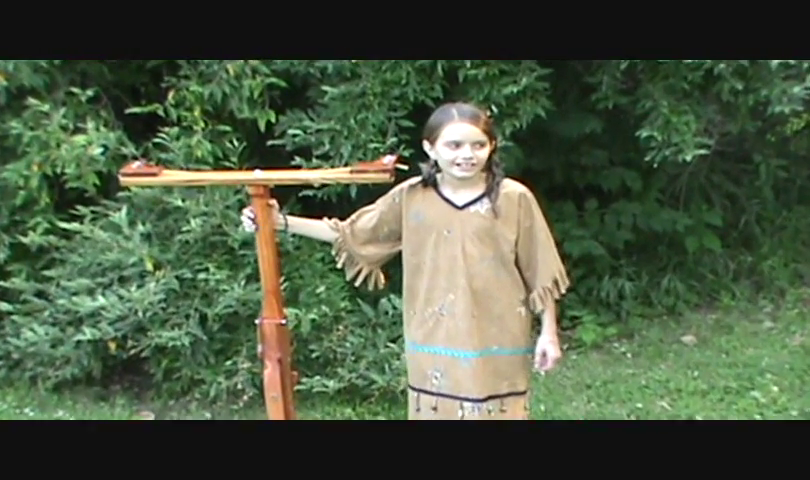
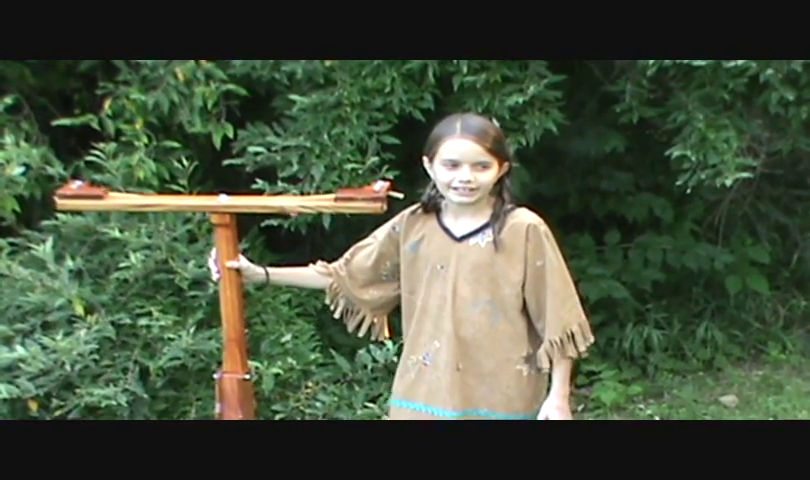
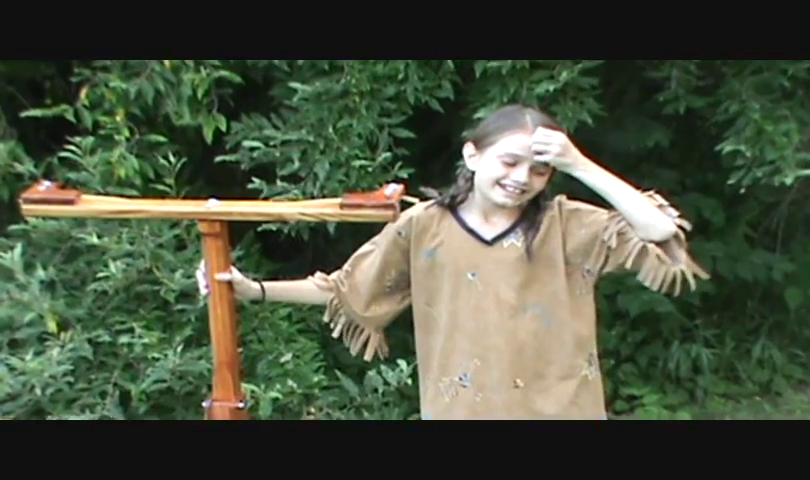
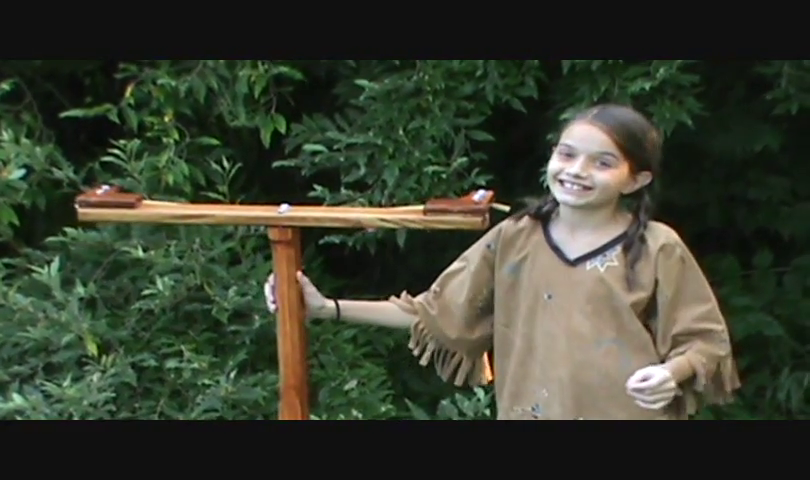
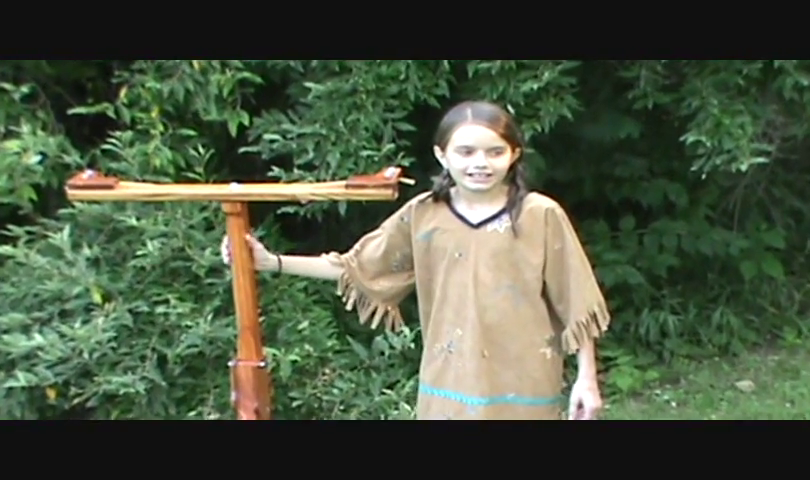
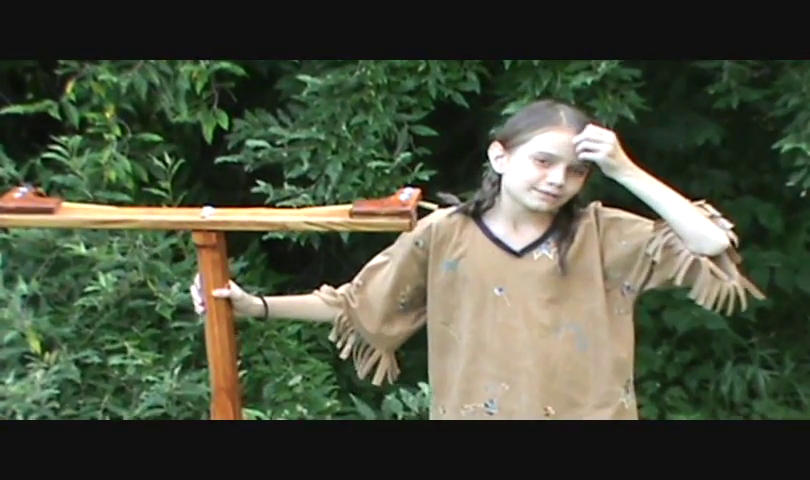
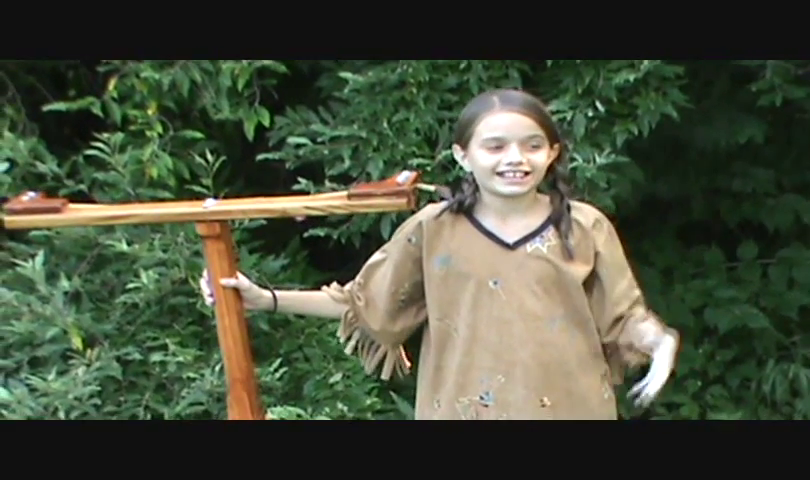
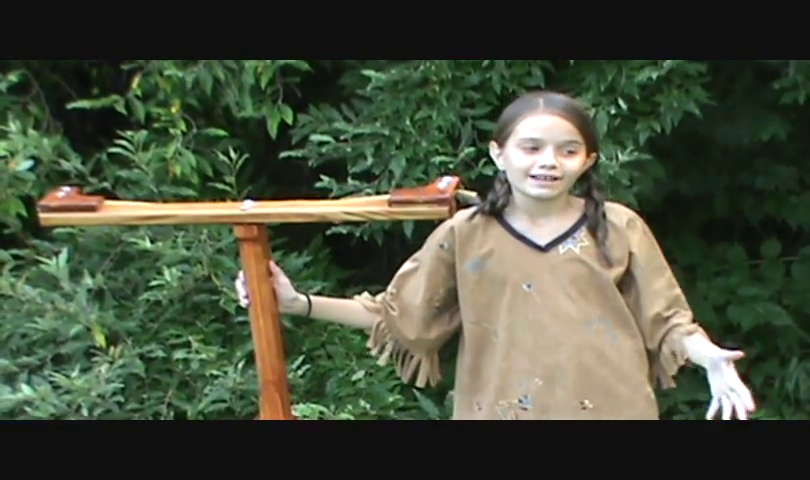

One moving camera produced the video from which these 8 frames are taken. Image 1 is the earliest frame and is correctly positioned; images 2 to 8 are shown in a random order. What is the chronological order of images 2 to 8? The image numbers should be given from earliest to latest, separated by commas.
5, 2, 3, 6, 7, 8, 4
